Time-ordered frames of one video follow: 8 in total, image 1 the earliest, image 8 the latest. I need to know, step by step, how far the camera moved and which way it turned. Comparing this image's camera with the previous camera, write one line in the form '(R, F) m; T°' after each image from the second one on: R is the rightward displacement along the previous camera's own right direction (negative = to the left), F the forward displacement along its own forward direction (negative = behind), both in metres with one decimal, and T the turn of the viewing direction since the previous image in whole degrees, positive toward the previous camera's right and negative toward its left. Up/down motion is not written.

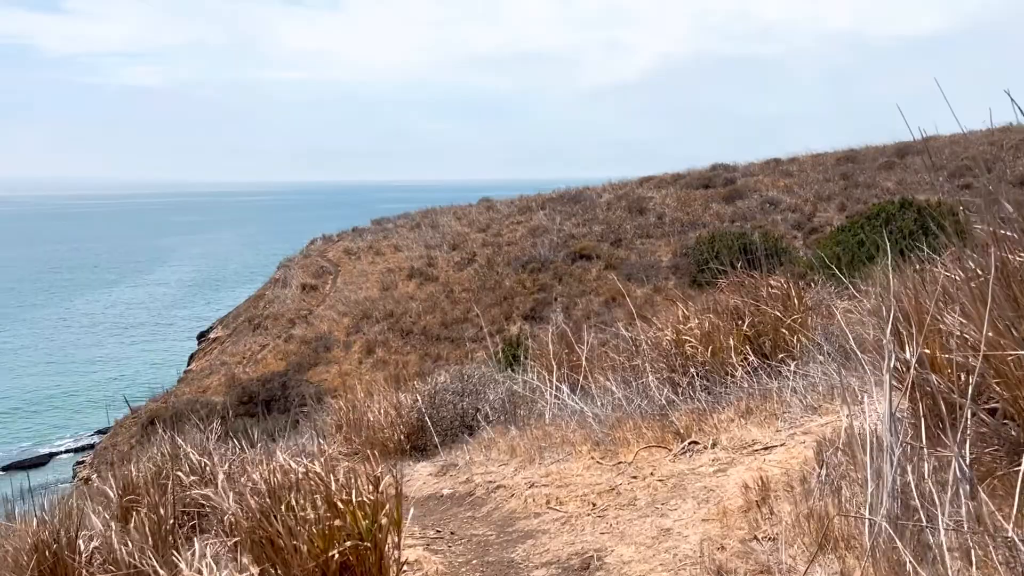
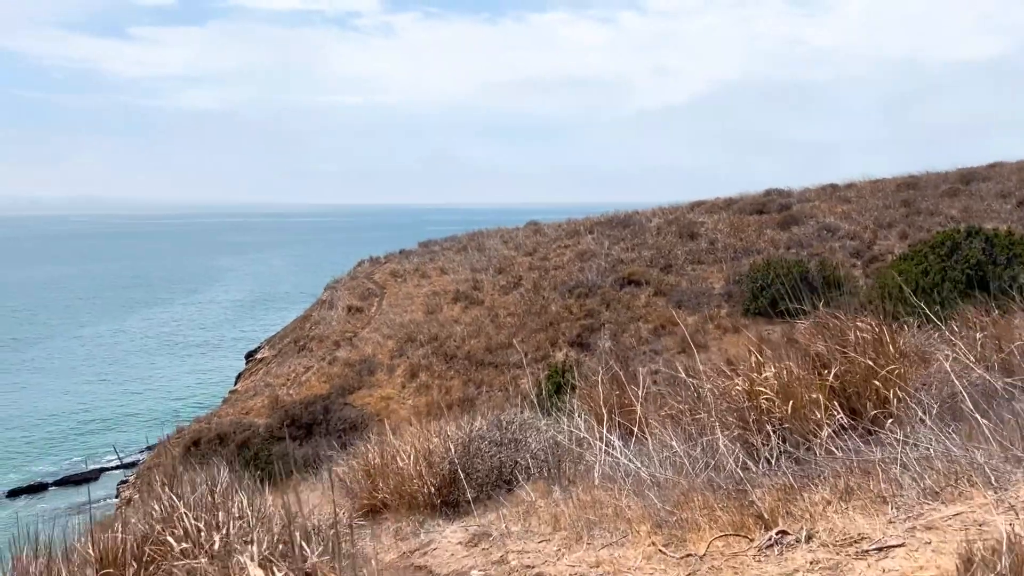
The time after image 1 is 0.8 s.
(0.0, +0.3) m; -3°
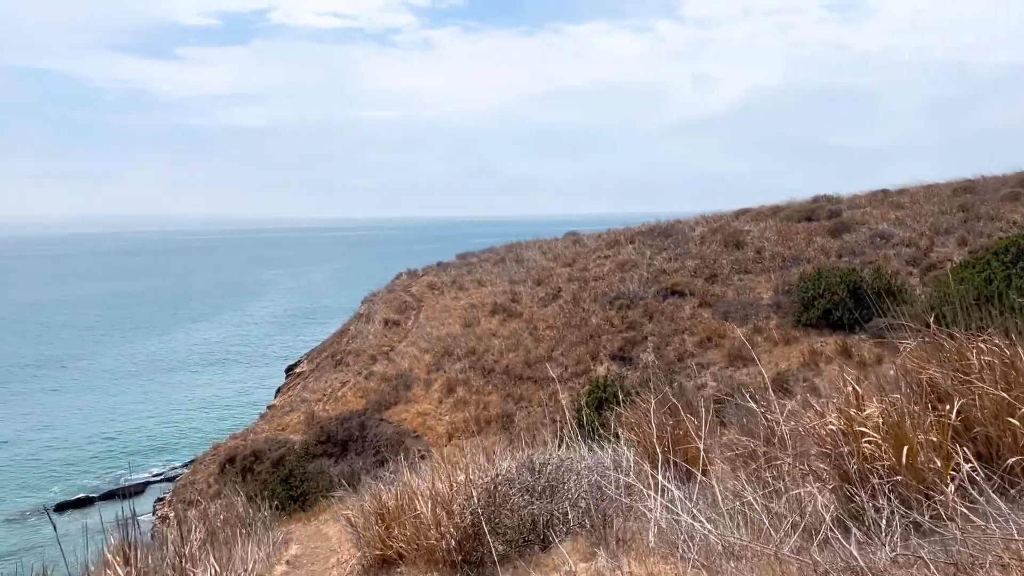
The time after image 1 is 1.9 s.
(0.0, +0.4) m; -3°
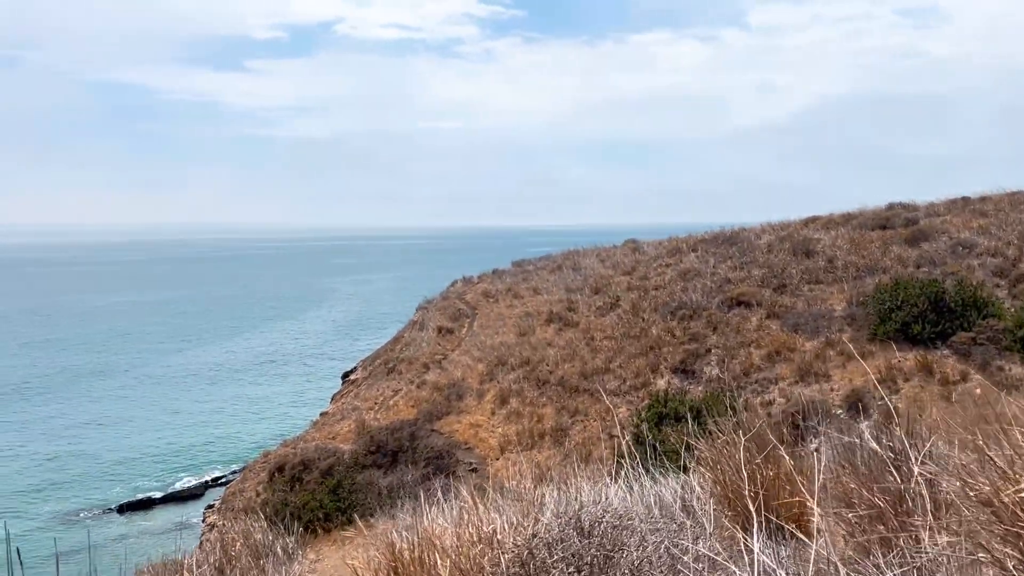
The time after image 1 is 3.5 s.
(0.0, +0.6) m; -4°
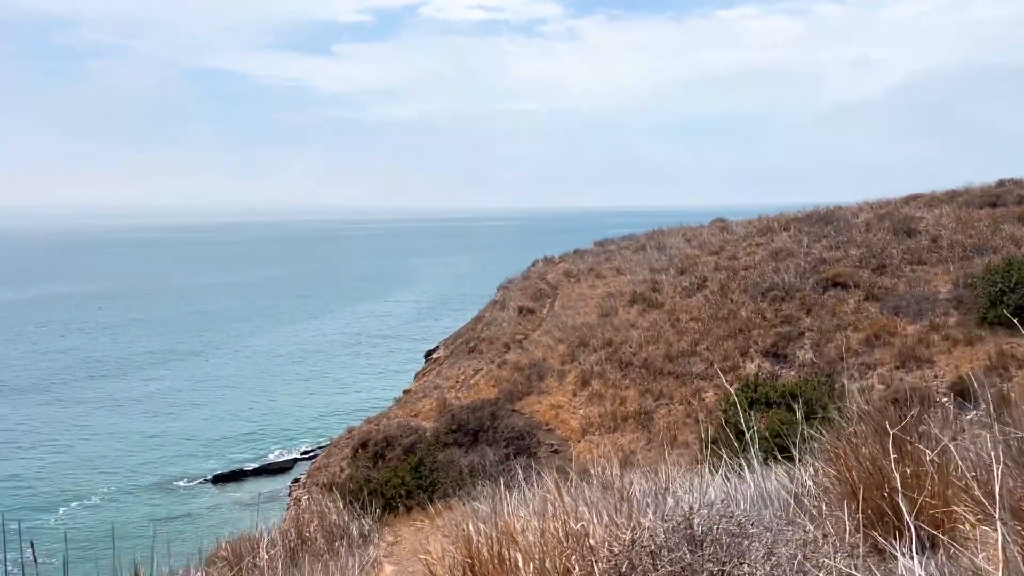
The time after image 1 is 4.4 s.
(0.0, +0.3) m; -6°
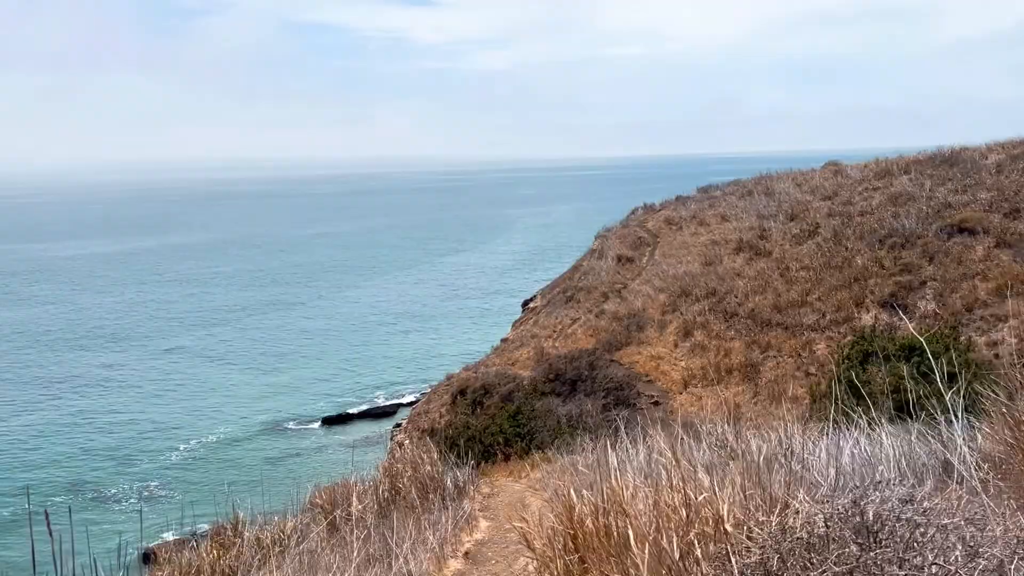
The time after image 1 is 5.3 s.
(0.0, +0.3) m; -7°
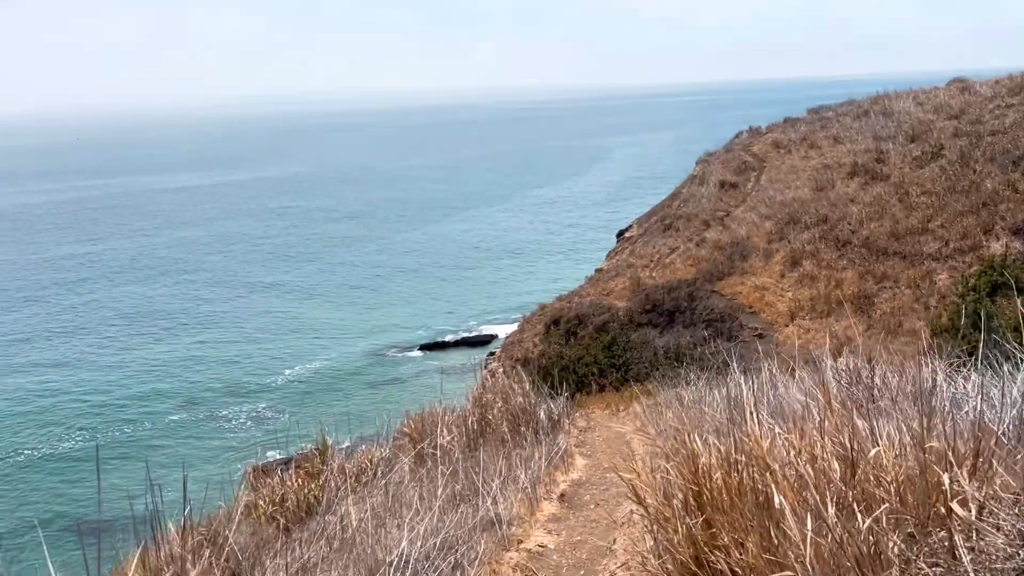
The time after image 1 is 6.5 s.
(0.0, +0.3) m; -6°
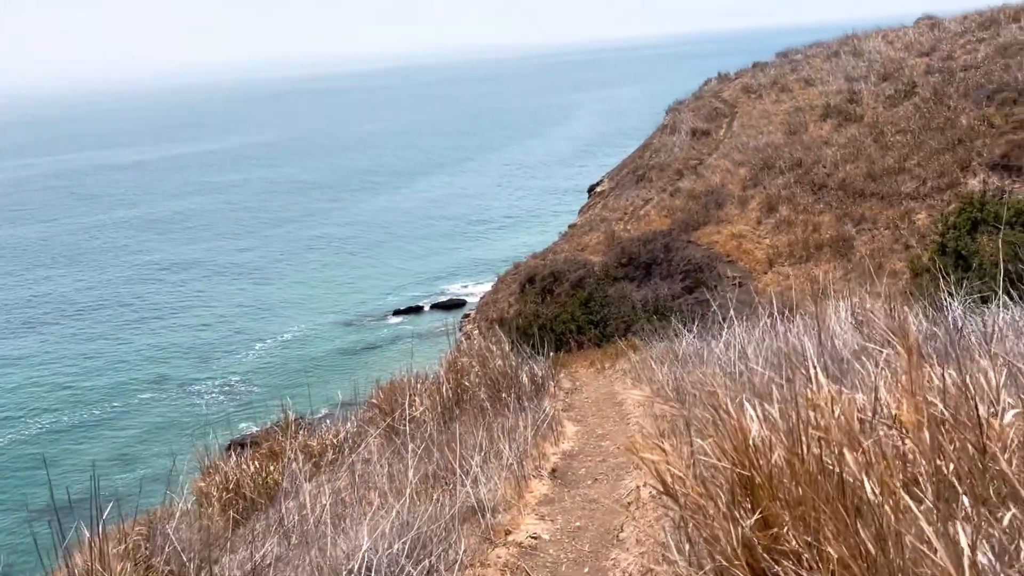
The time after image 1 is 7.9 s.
(0.0, +0.4) m; +2°
